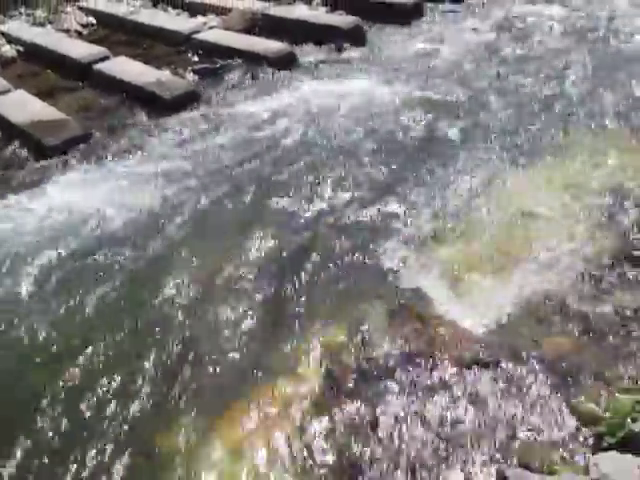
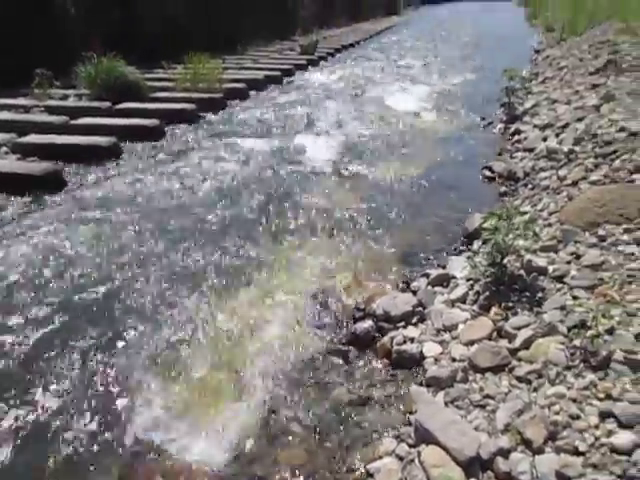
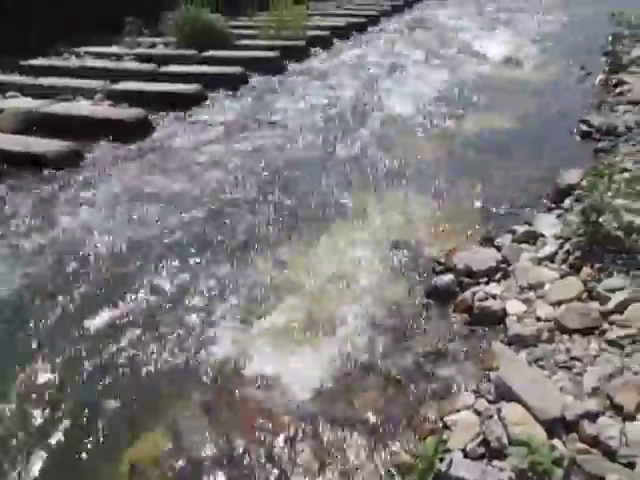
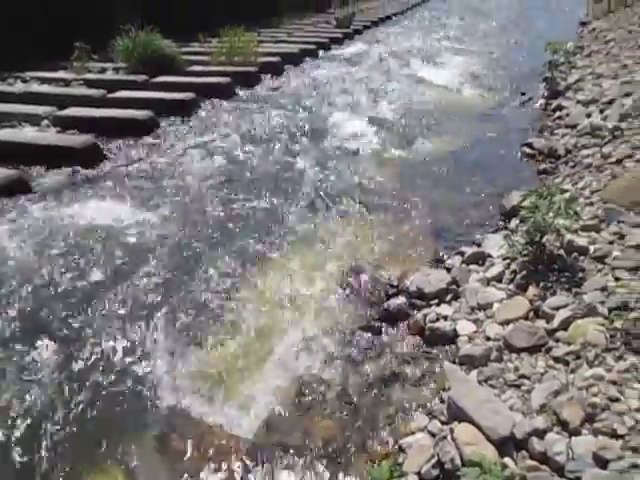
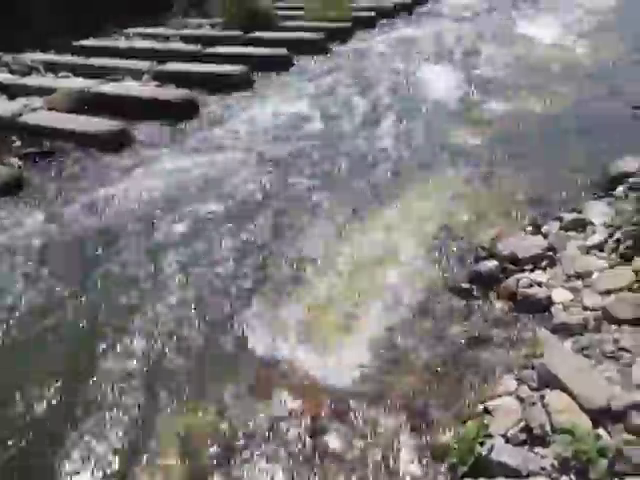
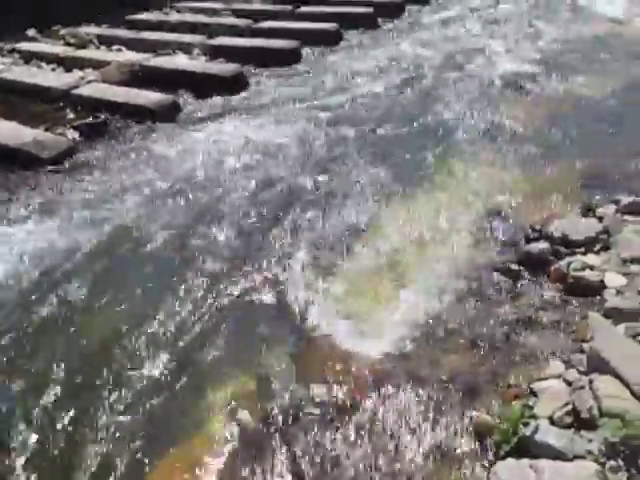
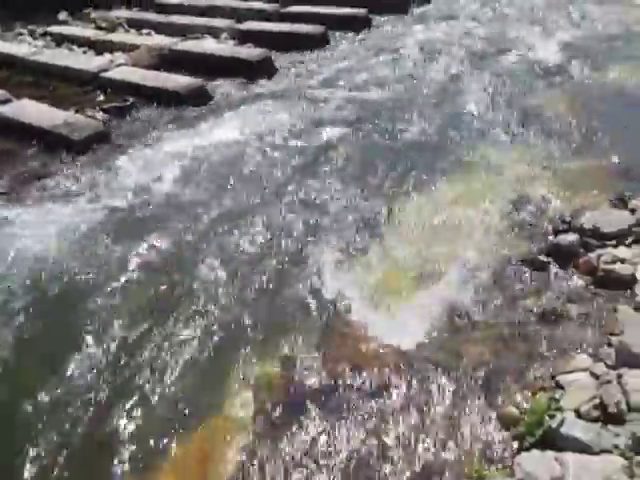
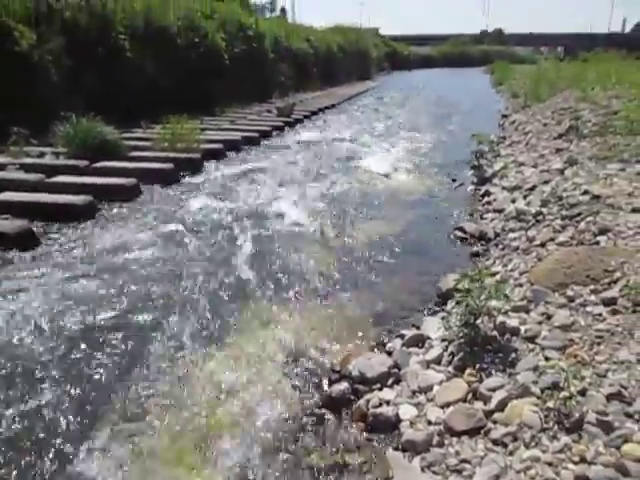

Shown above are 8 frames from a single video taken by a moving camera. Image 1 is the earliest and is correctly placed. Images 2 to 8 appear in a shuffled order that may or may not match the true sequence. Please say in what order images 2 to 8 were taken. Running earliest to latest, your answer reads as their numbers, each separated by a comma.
7, 6, 5, 3, 4, 2, 8
